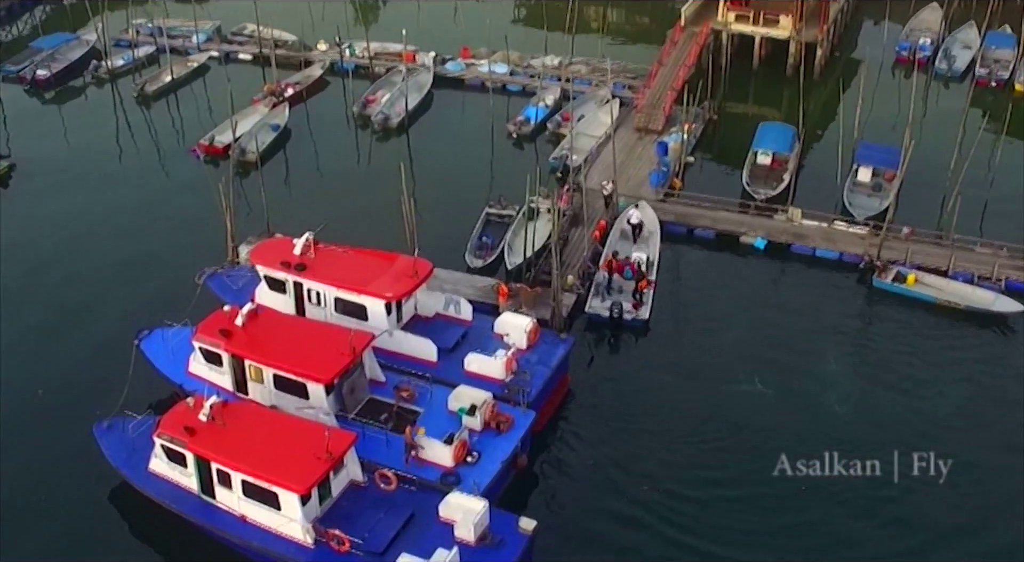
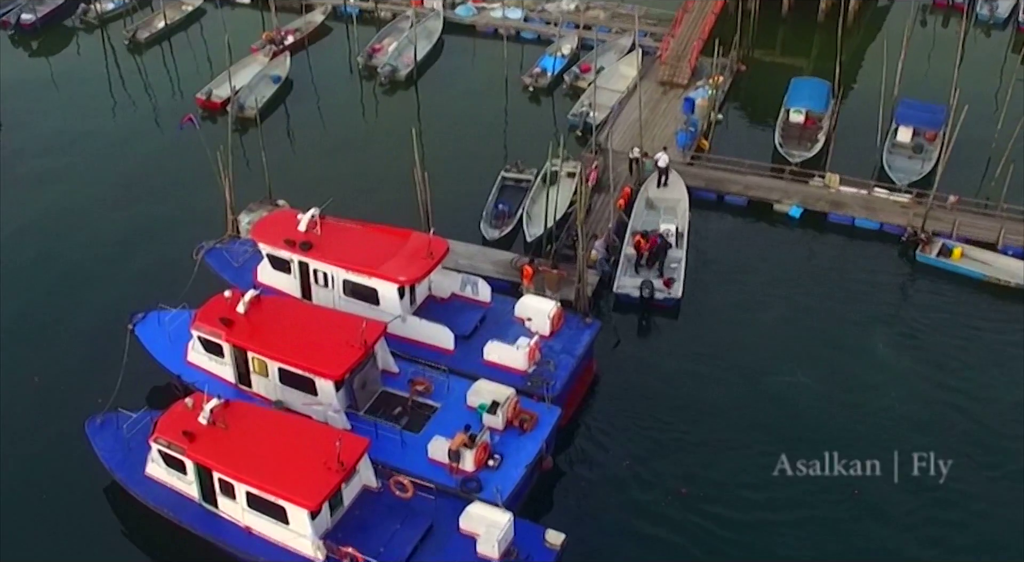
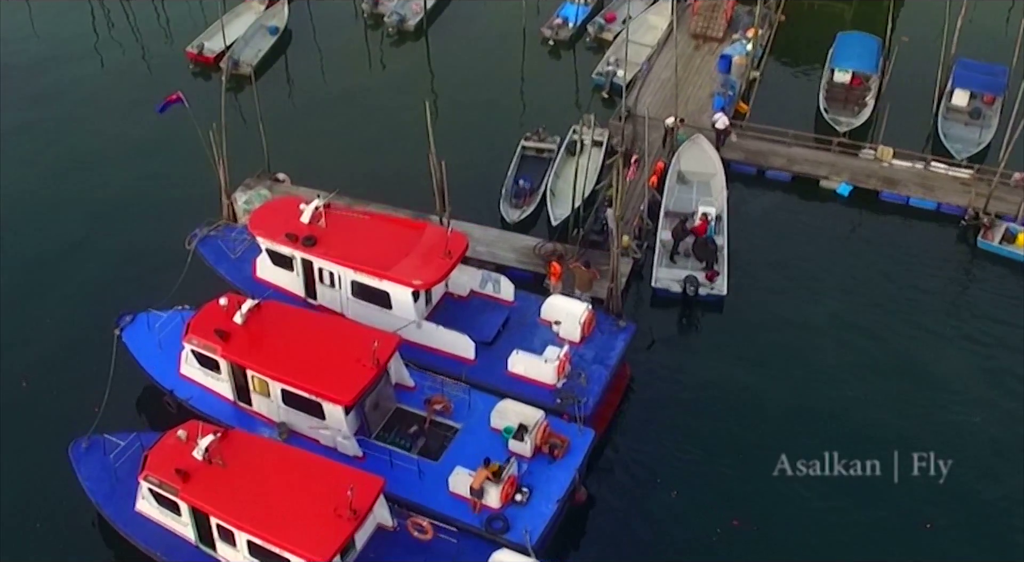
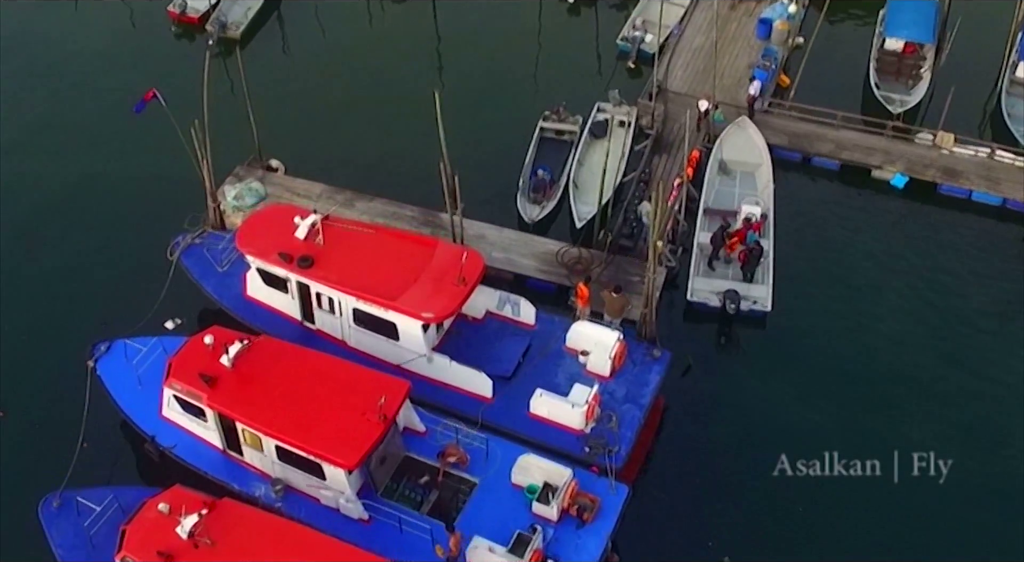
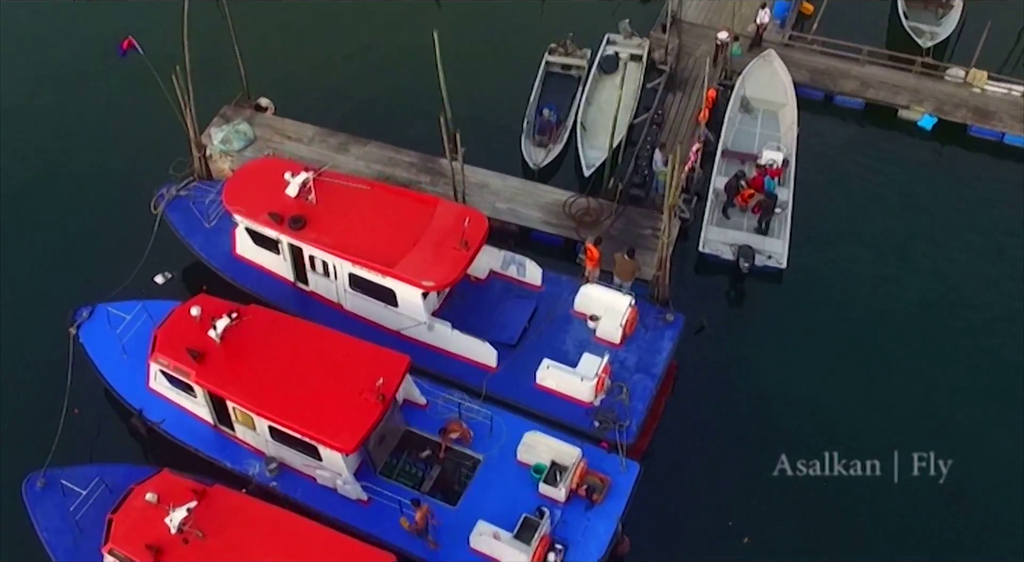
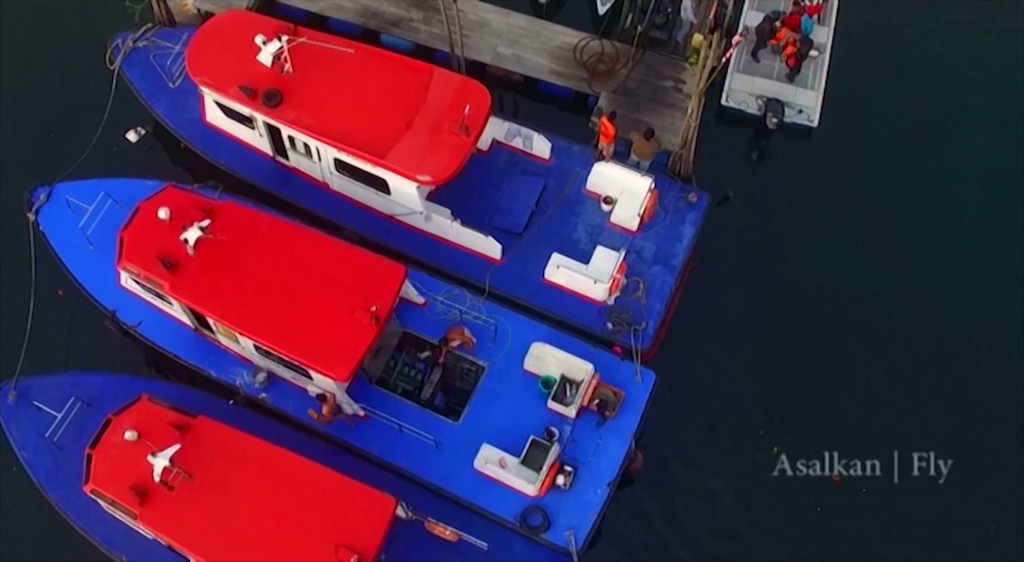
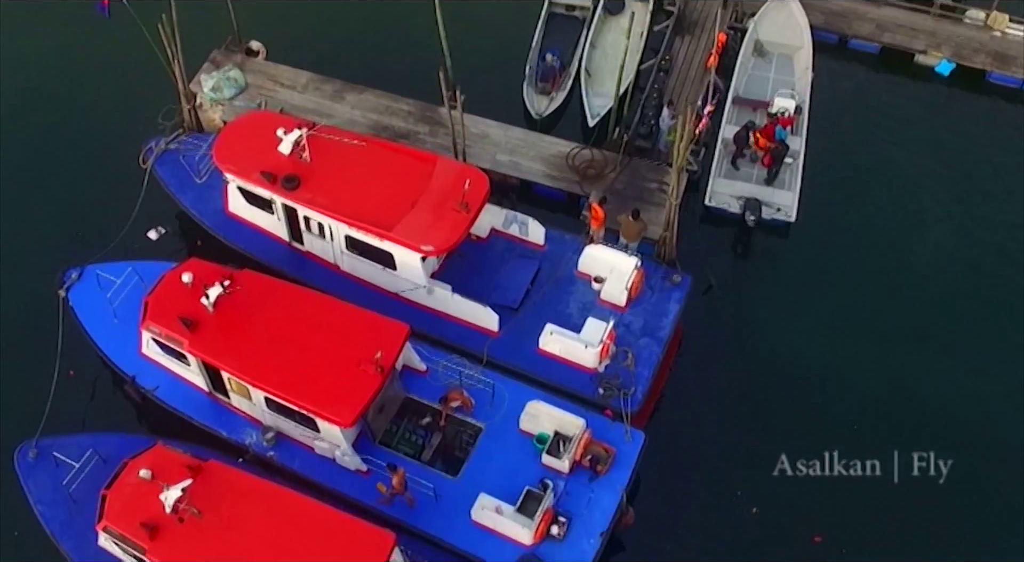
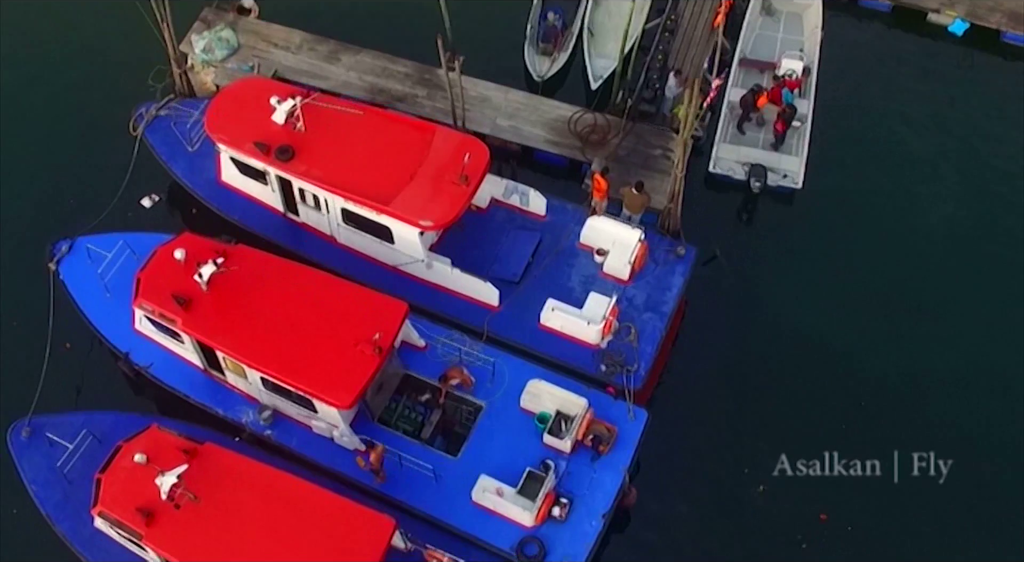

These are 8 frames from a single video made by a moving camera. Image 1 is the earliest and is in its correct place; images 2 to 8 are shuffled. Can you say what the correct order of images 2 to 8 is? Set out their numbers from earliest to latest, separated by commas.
2, 3, 4, 5, 7, 8, 6
